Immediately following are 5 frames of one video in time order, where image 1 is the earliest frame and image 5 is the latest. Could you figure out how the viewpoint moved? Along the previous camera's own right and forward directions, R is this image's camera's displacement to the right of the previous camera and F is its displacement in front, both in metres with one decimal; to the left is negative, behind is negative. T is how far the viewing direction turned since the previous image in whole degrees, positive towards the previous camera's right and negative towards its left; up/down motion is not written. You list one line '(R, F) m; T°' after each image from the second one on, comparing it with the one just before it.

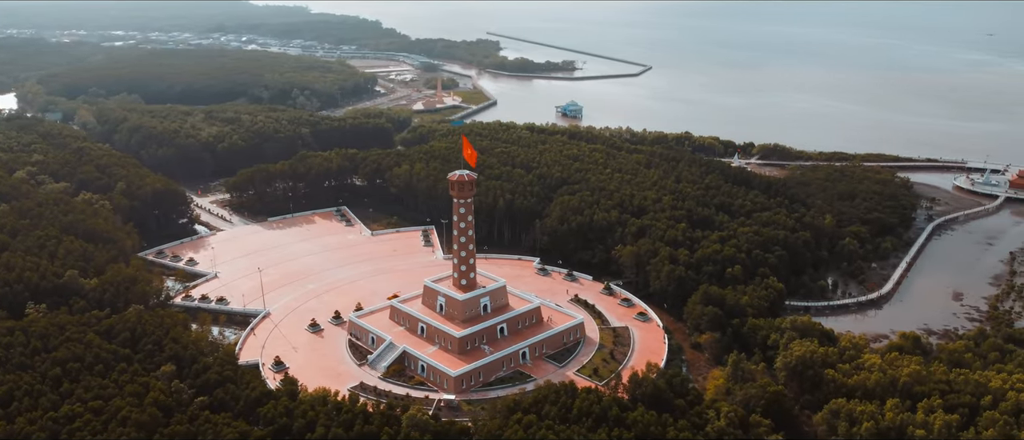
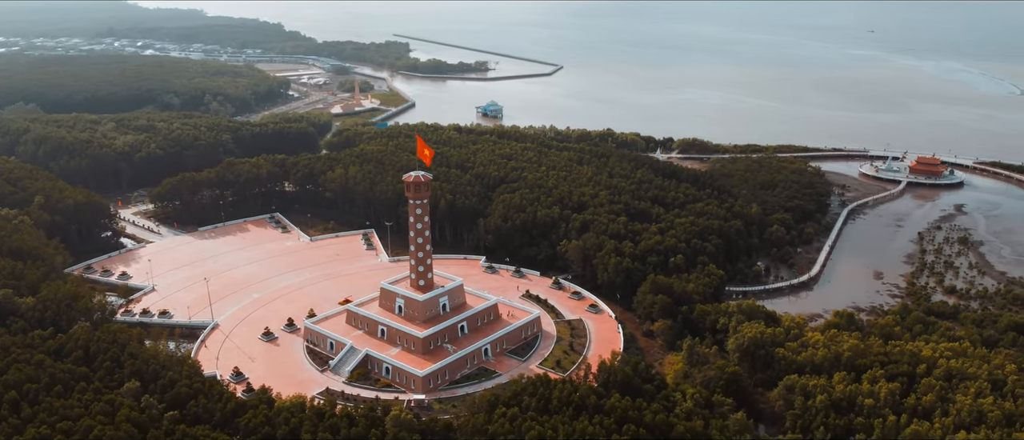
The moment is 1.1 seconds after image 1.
(-2.2, -0.4) m; +7°
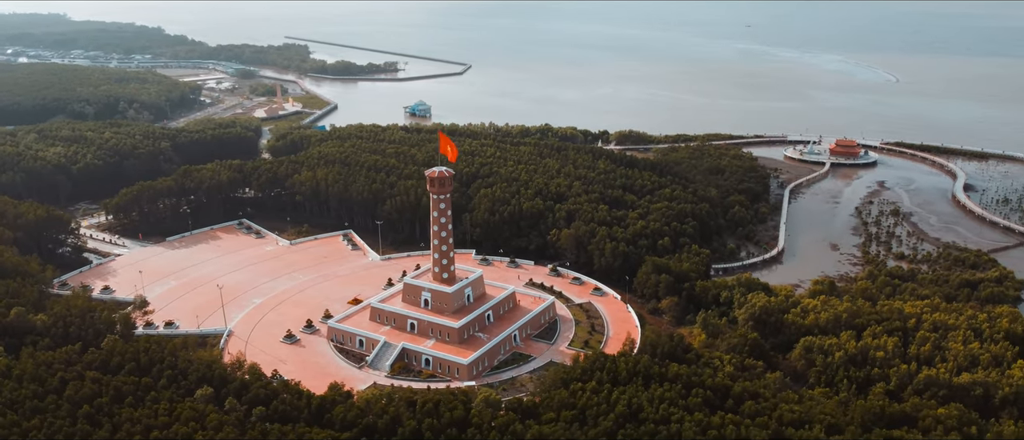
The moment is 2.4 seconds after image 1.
(-6.4, -0.9) m; +9°
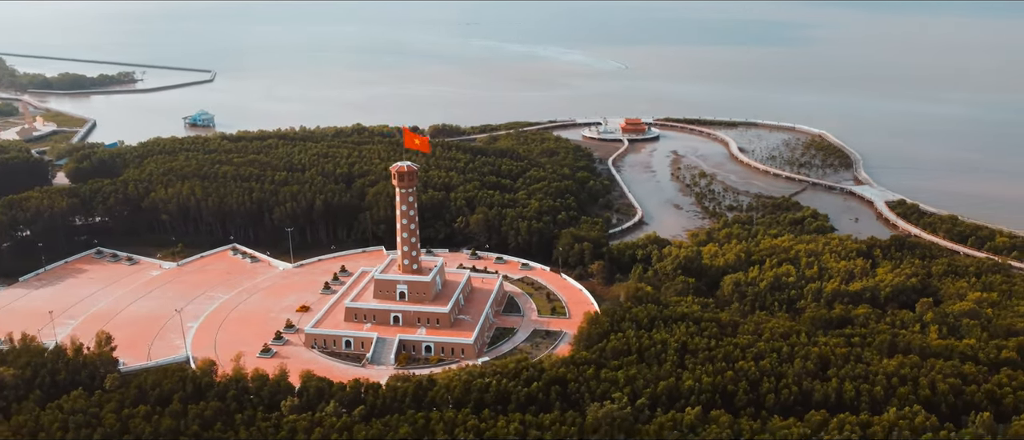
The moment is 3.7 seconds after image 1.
(-12.2, -0.2) m; +21°
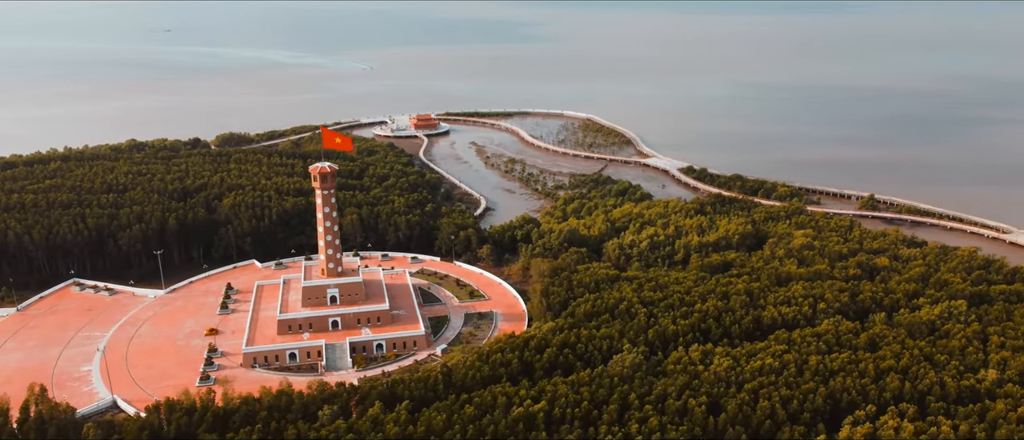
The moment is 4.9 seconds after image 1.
(-10.2, +0.4) m; +21°
